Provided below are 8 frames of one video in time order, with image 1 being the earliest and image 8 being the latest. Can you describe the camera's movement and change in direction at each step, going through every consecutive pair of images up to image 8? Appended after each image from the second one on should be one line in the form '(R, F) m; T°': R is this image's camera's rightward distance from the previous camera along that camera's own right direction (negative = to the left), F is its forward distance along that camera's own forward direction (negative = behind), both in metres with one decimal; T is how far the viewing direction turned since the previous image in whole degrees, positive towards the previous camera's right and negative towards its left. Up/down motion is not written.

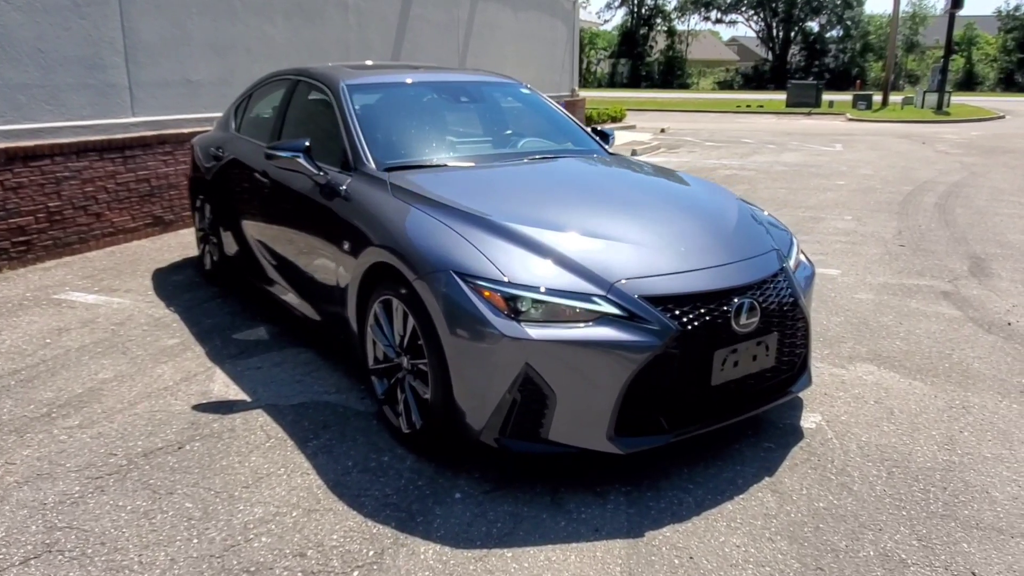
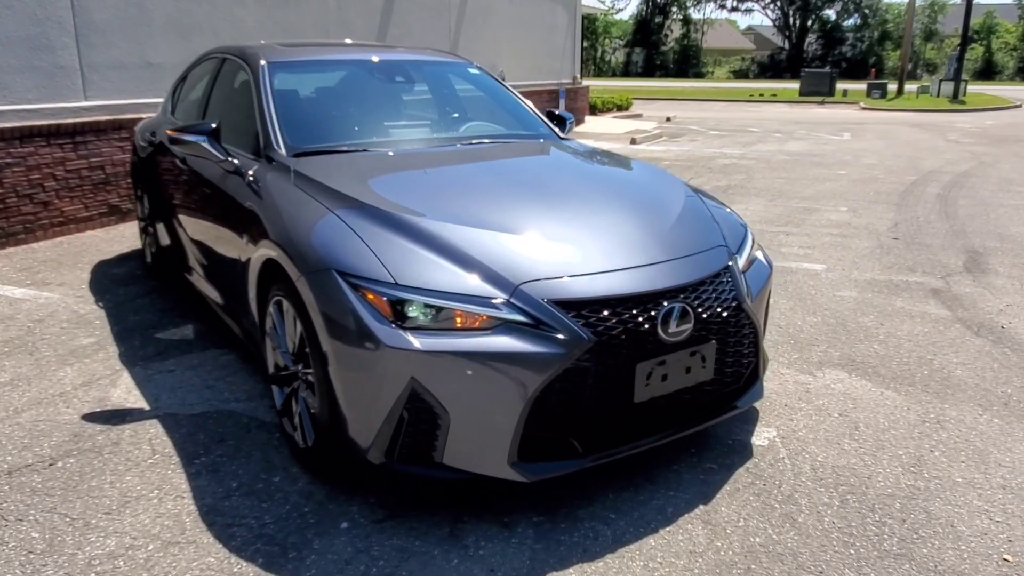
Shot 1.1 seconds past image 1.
(+0.4, +0.4) m; -1°
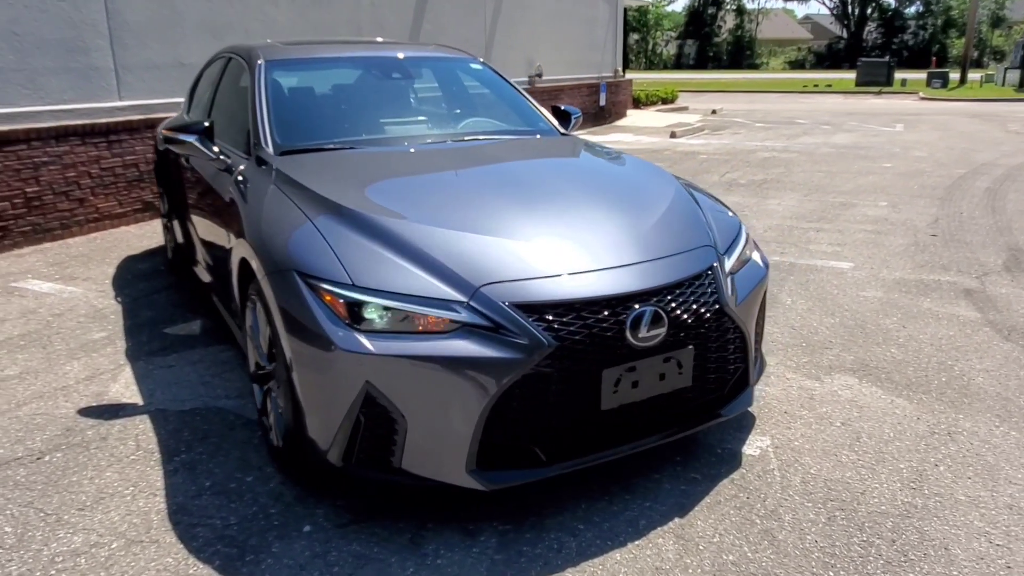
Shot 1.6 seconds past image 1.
(+0.3, +0.1) m; -4°
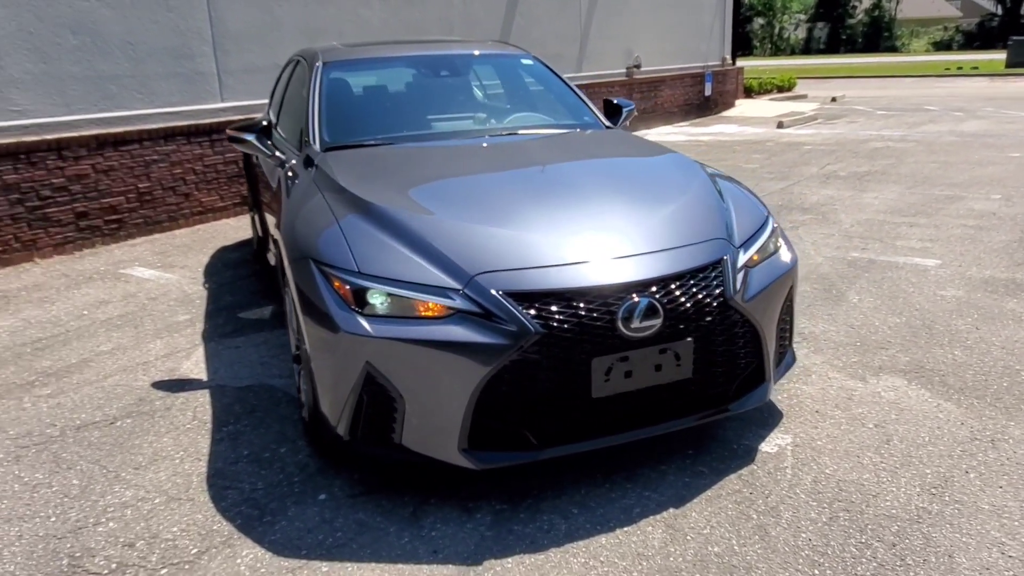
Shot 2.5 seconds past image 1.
(+0.4, -0.1) m; -9°
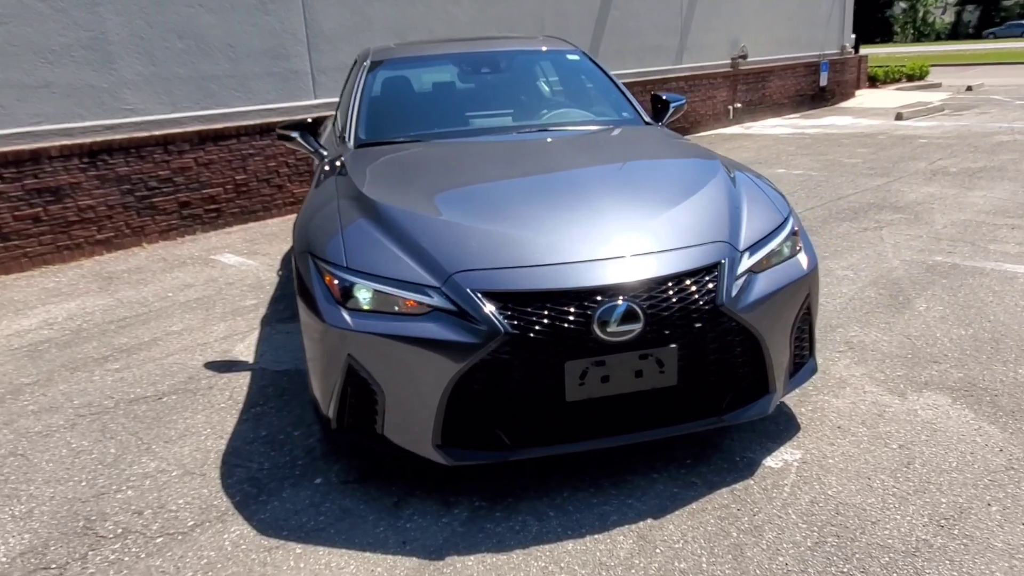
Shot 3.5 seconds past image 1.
(+0.5, 0.0) m; -9°
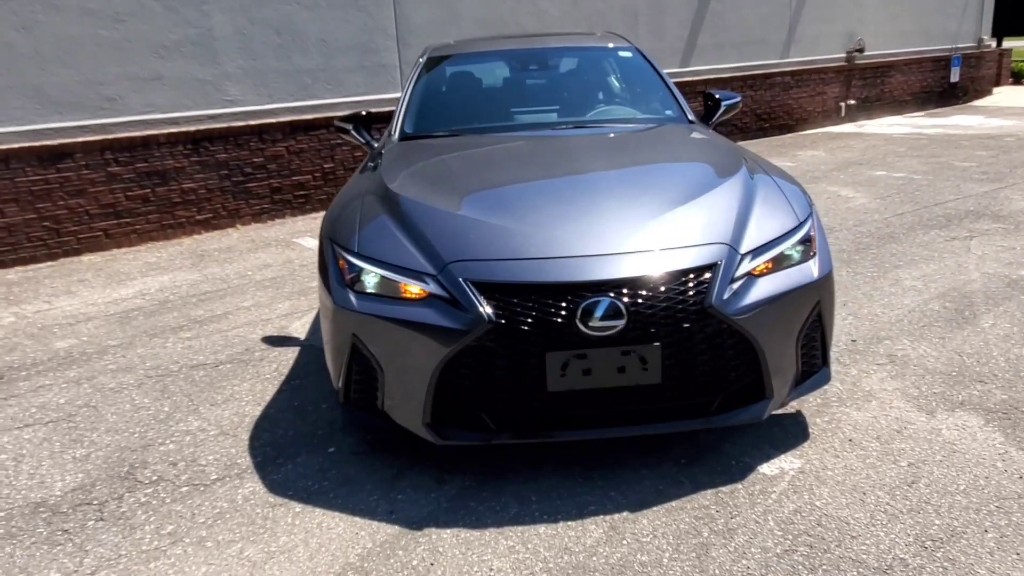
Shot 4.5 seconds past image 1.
(+0.4, -0.1) m; -8°
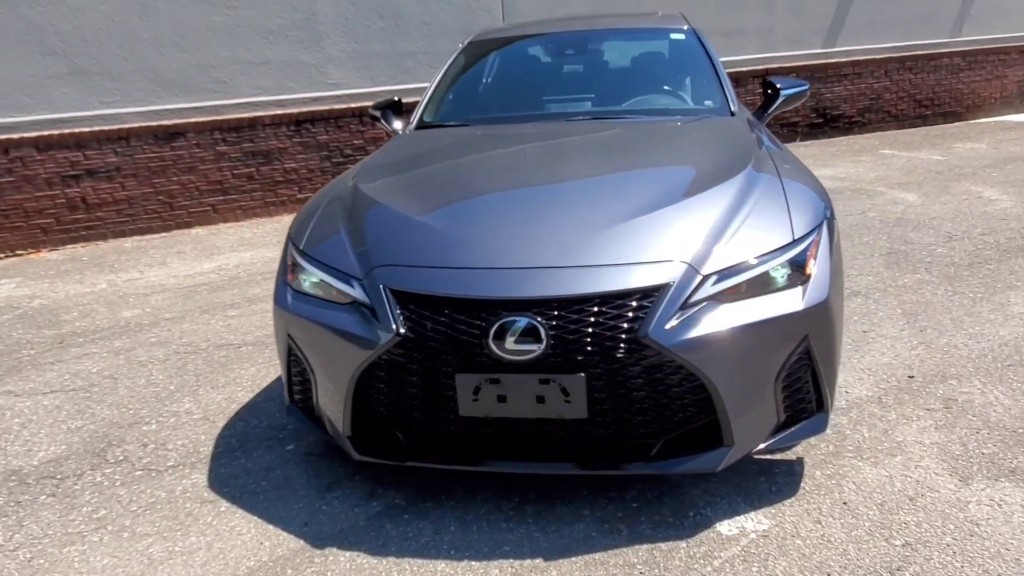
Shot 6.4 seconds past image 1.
(+0.8, +0.3) m; -12°
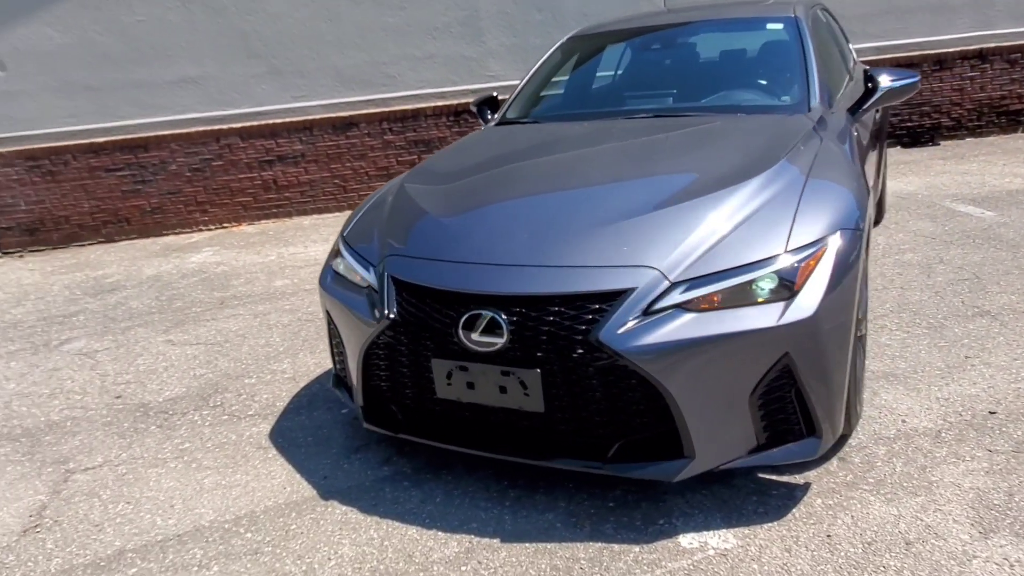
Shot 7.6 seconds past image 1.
(+0.8, 0.0) m; -16°
